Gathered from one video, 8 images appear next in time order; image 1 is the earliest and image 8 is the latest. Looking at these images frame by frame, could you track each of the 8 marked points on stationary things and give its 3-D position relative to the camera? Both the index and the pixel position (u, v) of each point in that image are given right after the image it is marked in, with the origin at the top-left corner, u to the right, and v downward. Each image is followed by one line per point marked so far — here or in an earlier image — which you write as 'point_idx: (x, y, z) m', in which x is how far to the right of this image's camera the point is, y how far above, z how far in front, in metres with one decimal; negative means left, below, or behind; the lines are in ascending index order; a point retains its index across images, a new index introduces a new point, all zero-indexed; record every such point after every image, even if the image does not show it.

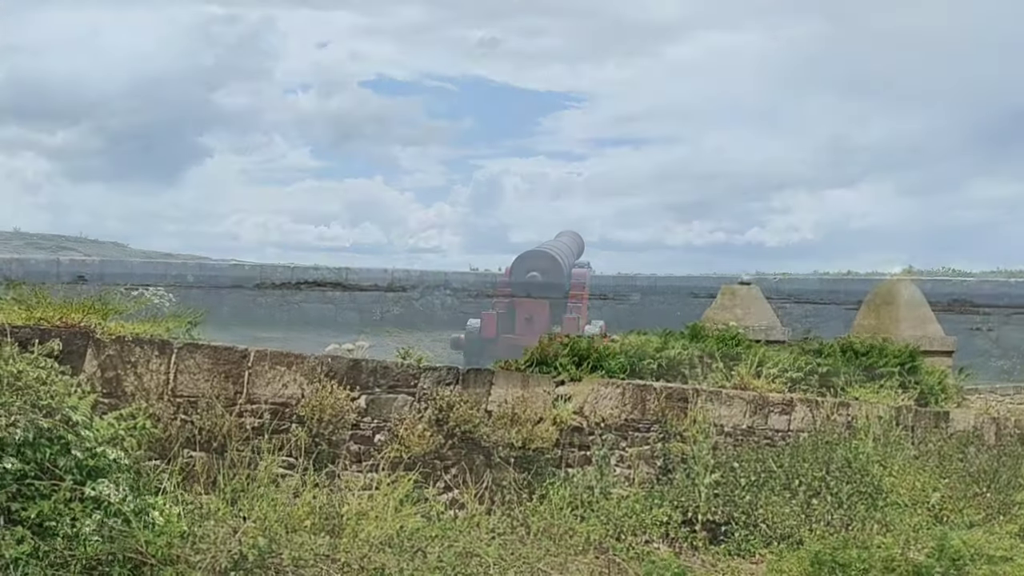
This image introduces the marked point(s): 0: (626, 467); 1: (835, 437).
0: (+0.4, -0.7, +5.3) m
1: (+1.2, -0.6, +5.6) m
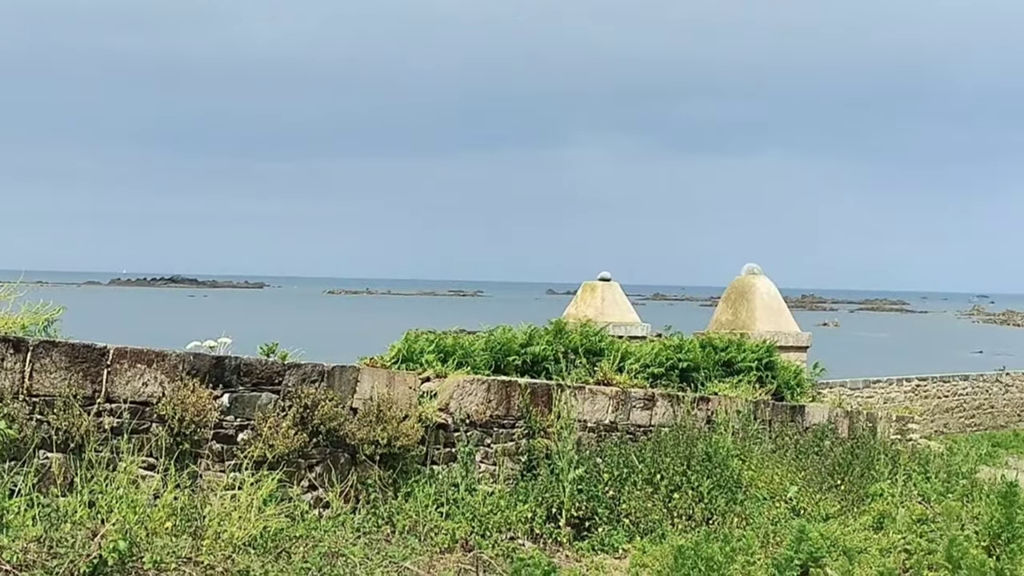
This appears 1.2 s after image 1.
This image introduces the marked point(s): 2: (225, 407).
0: (-0.1, -0.6, +5.4) m
1: (+0.7, -0.6, +5.7) m
2: (-0.9, -0.4, +4.8) m
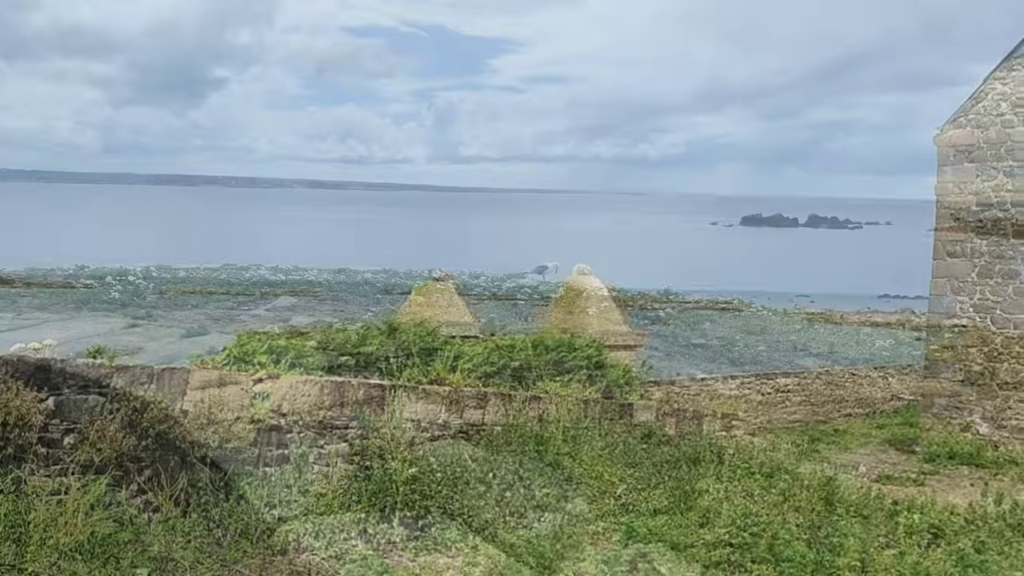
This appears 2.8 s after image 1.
0: (-0.7, -0.6, +5.4) m
1: (+0.1, -0.6, +5.8) m
2: (-1.4, -0.4, +4.7) m
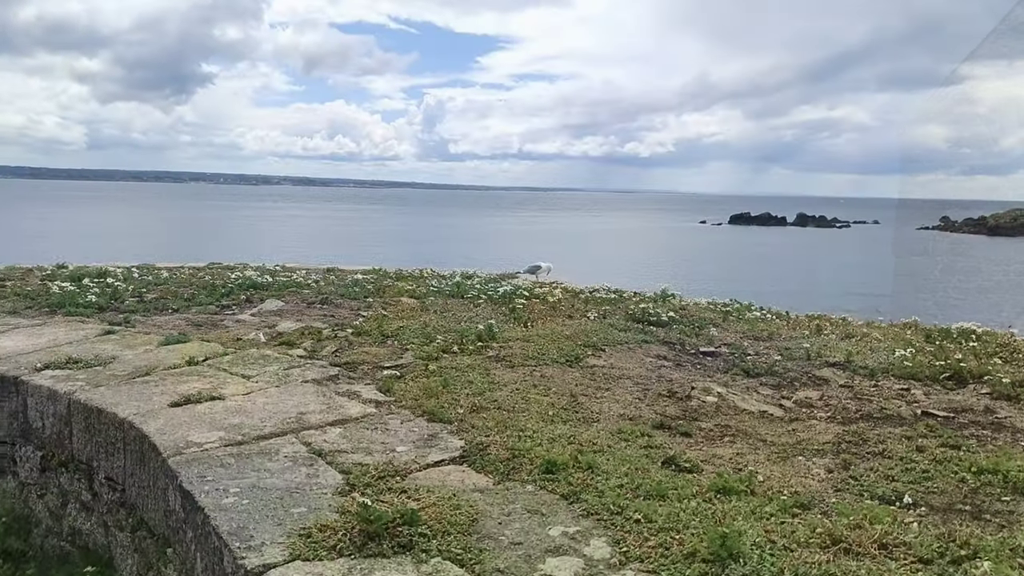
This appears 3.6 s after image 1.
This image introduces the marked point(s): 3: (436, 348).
0: (-0.7, -0.7, +4.9) m
1: (+0.1, -0.6, +5.4) m
2: (-1.5, -0.4, +4.3) m
3: (-0.5, -0.4, +9.2) m
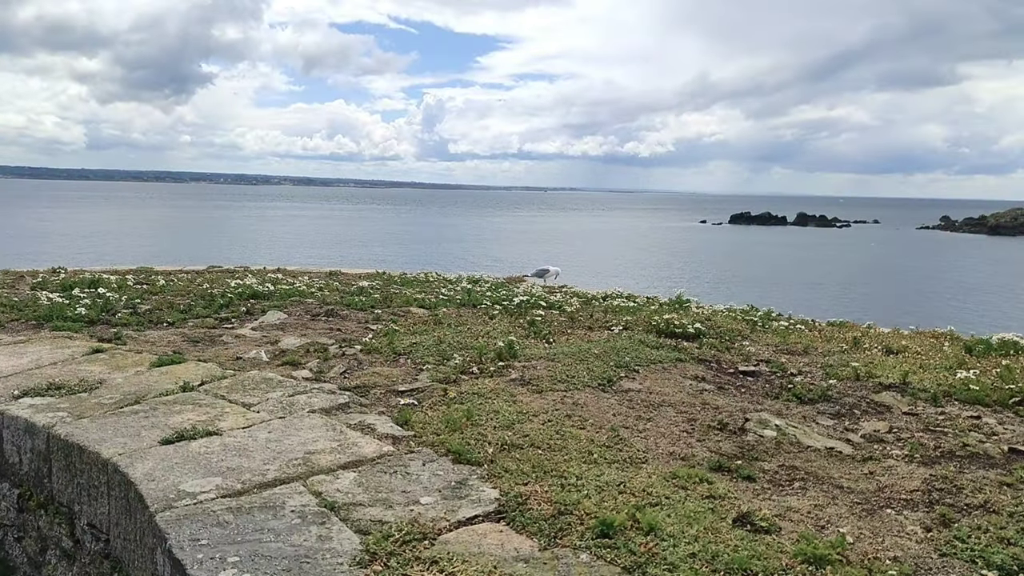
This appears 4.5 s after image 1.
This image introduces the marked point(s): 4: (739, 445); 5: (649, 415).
0: (-0.5, -0.7, +4.2) m
1: (+0.2, -0.7, +4.6) m
2: (-1.3, -0.5, +3.5) m
3: (-0.3, -0.5, +8.4) m
4: (+0.9, -0.7, +6.2) m
5: (+0.6, -0.6, +7.0) m
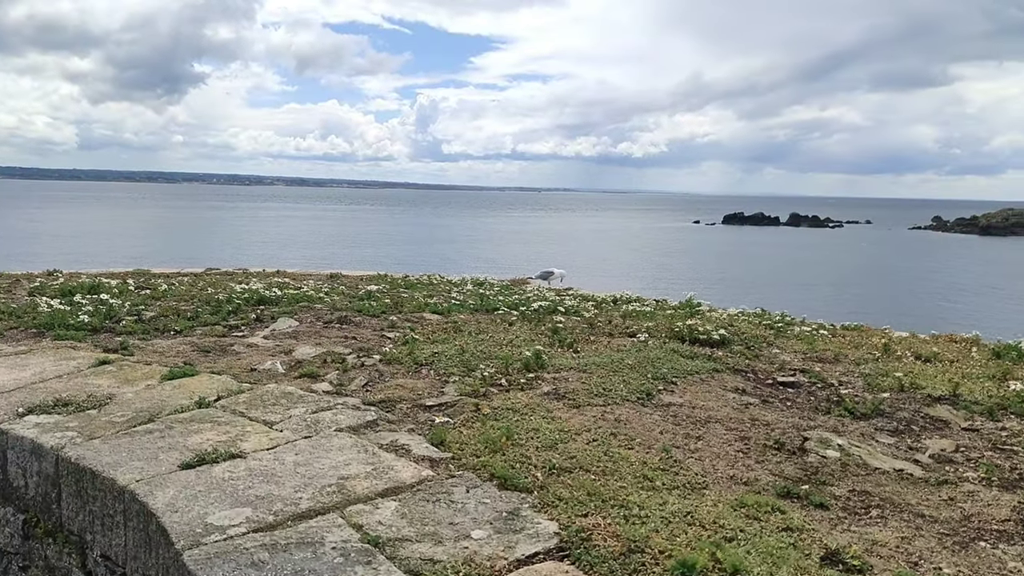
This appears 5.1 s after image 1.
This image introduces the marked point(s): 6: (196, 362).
0: (-0.4, -0.8, +3.7) m
1: (+0.4, -0.7, +4.1) m
2: (-1.1, -0.5, +3.0) m
3: (-0.2, -0.5, +7.9) m
4: (+1.1, -0.7, +5.8) m
5: (+0.8, -0.6, +6.6) m
6: (-1.7, -0.4, +8.3) m
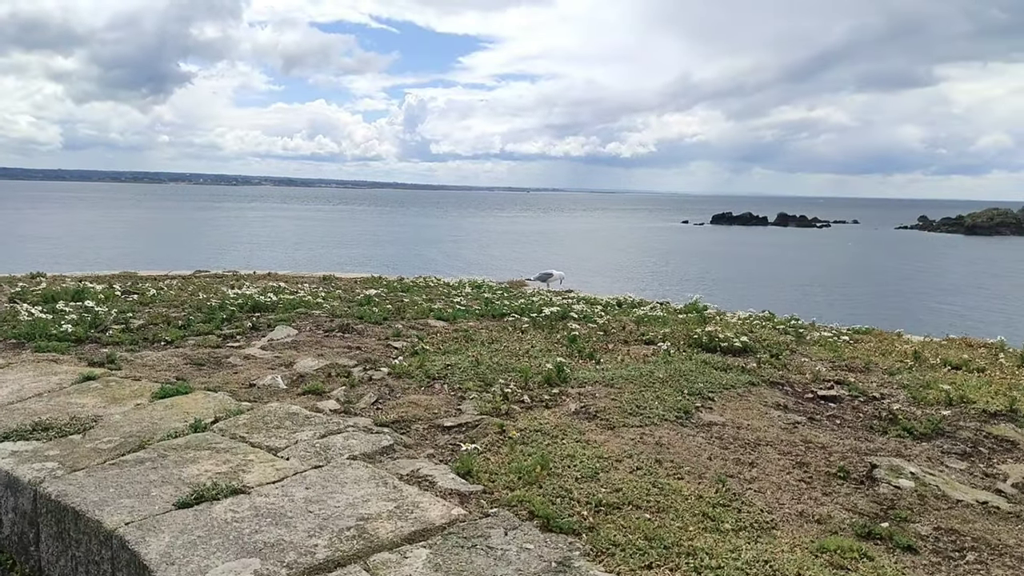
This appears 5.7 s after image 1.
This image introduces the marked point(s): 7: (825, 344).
0: (-0.2, -0.8, +3.0) m
1: (+0.5, -0.8, +3.5) m
2: (-1.0, -0.6, +2.4) m
3: (0.0, -0.5, +7.3) m
4: (+1.3, -0.7, +5.1) m
5: (+0.9, -0.7, +5.9) m
6: (-1.6, -0.4, +7.6) m
7: (+2.7, -0.5, +12.7) m
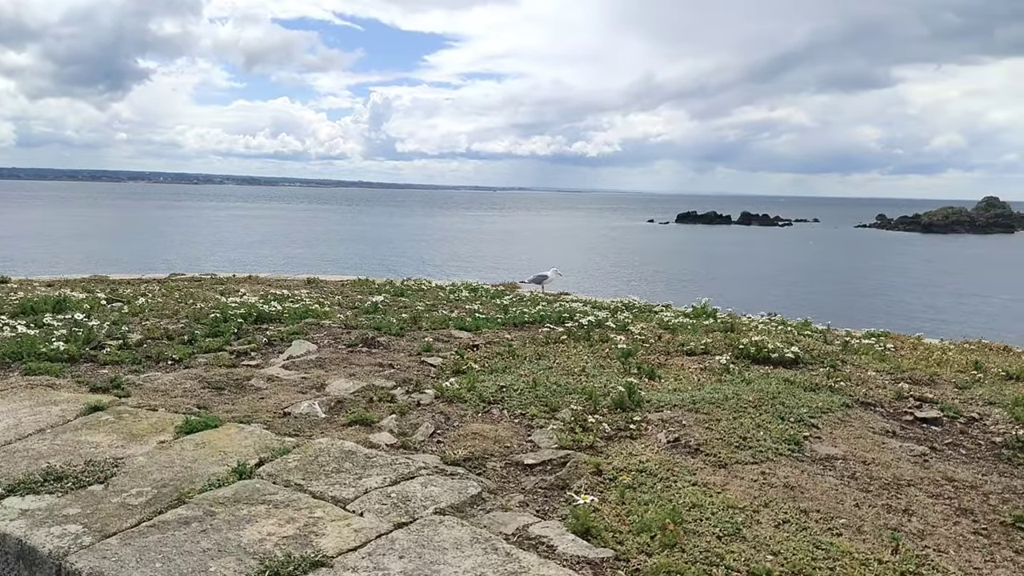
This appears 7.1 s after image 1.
0: (+0.2, -0.9, +2.1) m
1: (+0.9, -0.8, +2.5) m
2: (-0.5, -0.6, +1.4) m
3: (+0.3, -0.6, +6.3) m
4: (+1.6, -0.8, +4.2) m
5: (+1.3, -0.7, +5.0) m
6: (-1.3, -0.5, +6.6) m
7: (+2.8, -0.5, +11.8) m
